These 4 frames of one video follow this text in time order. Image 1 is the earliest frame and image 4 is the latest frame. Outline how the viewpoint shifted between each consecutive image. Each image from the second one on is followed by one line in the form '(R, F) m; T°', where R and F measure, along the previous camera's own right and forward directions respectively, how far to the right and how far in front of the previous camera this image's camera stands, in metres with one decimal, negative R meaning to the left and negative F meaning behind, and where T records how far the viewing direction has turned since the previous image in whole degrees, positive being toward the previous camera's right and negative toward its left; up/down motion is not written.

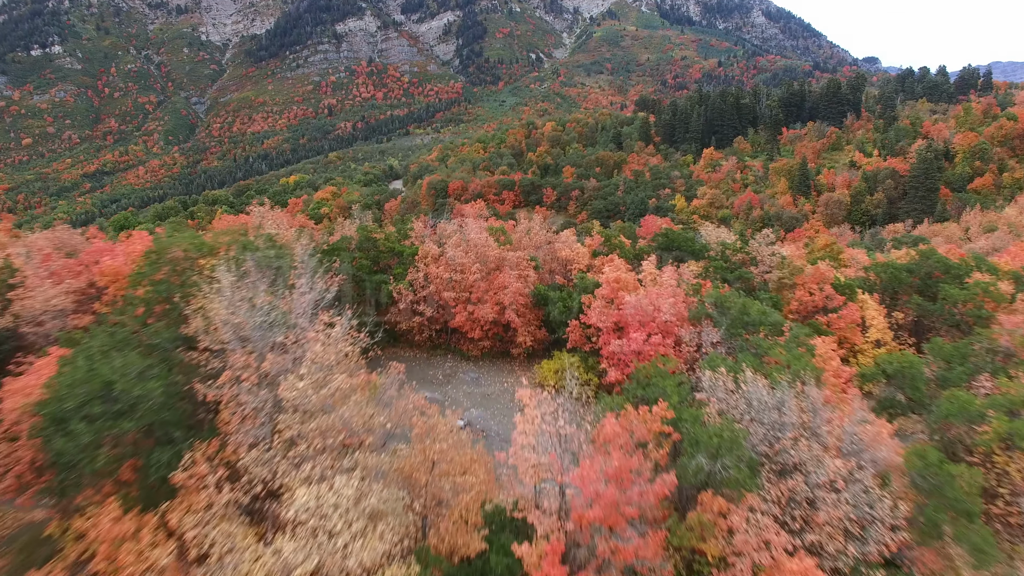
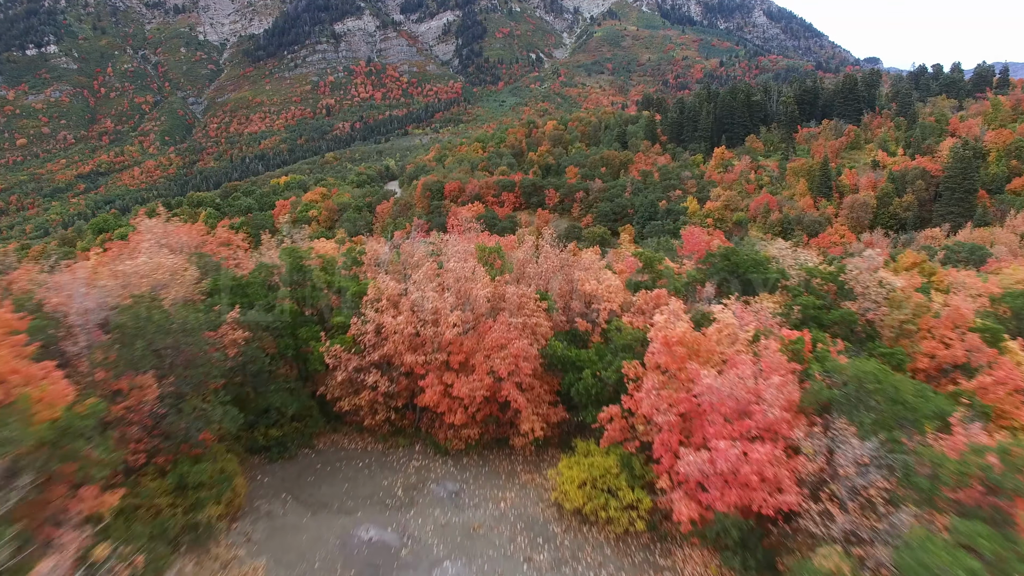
(0.0, +10.3) m; 0°
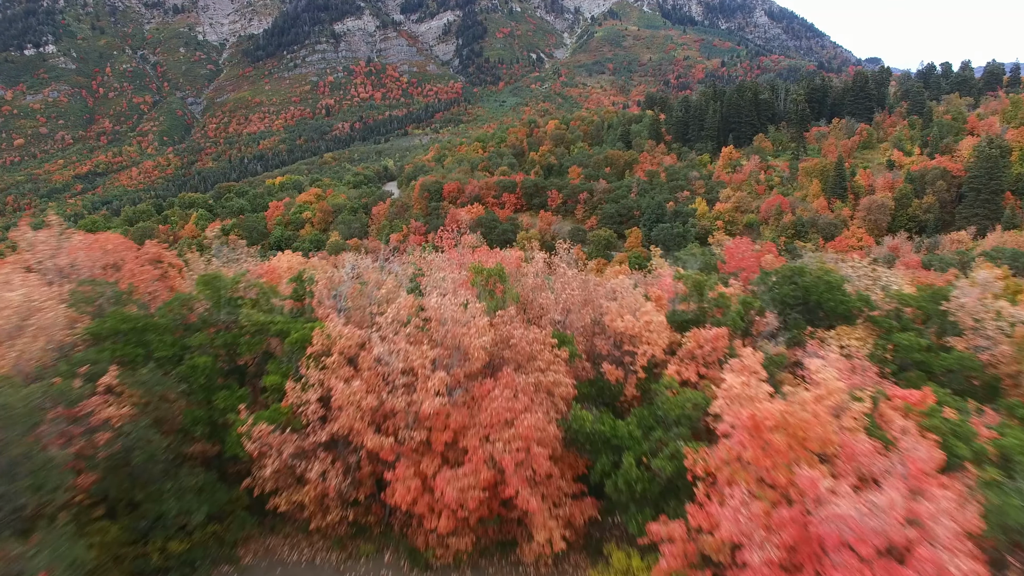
(-0.2, +5.8) m; 0°
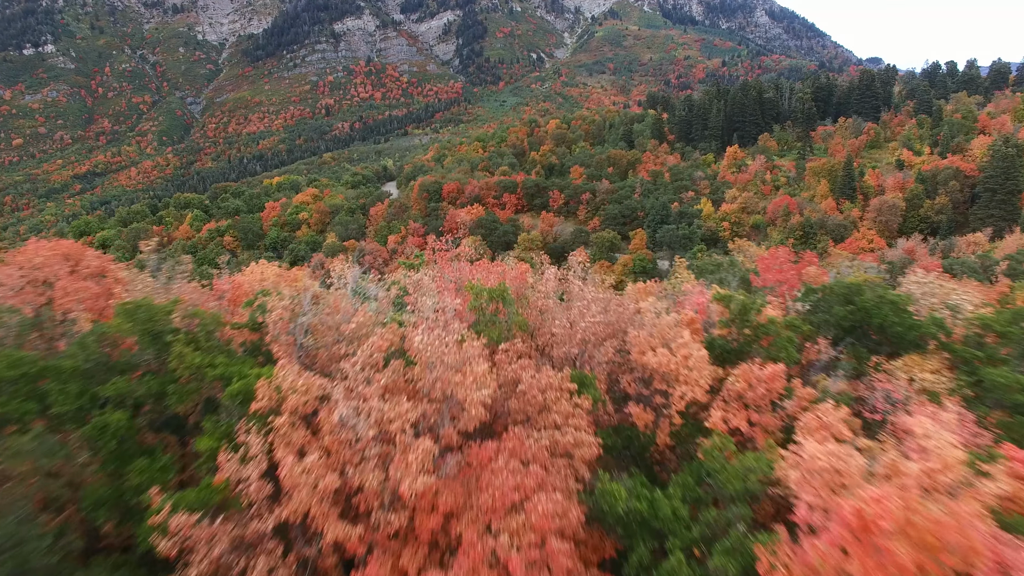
(-0.1, +3.2) m; 0°
